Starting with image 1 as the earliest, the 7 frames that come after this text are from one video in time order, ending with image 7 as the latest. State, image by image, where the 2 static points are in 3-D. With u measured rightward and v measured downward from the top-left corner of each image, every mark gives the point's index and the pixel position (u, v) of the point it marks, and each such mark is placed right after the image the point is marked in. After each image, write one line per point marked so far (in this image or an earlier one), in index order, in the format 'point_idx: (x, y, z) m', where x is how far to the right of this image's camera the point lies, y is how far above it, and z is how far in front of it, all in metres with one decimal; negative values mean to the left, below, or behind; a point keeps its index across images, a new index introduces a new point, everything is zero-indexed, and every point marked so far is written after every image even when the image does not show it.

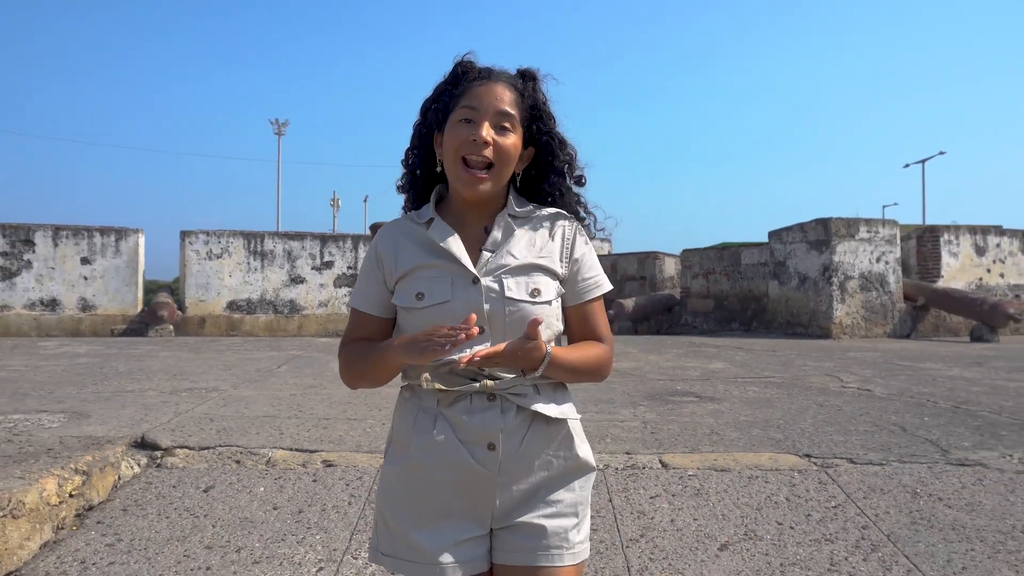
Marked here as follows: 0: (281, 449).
0: (-1.1, -0.8, +3.4) m
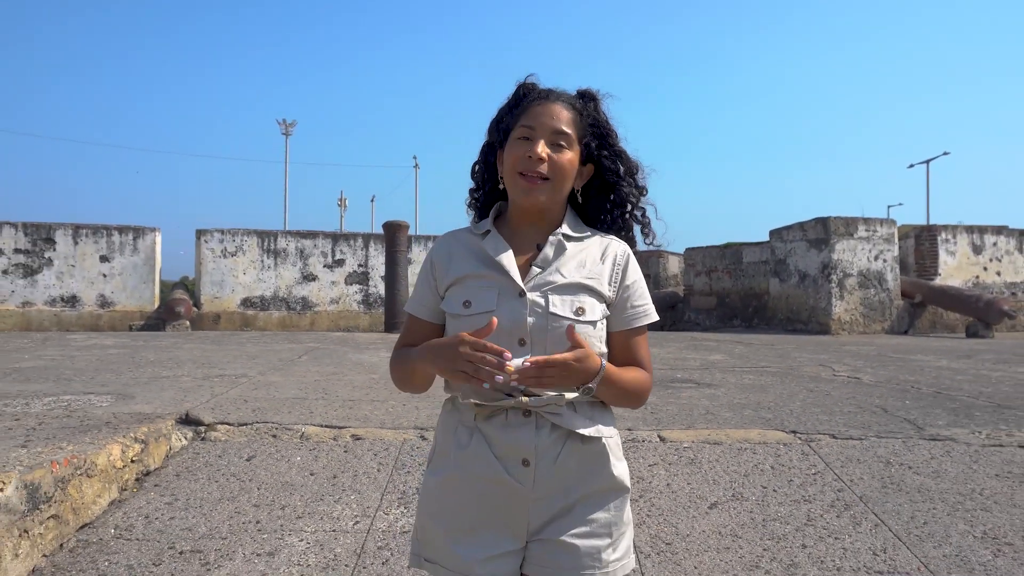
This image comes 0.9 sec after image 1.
0: (-1.0, -0.7, +3.7) m
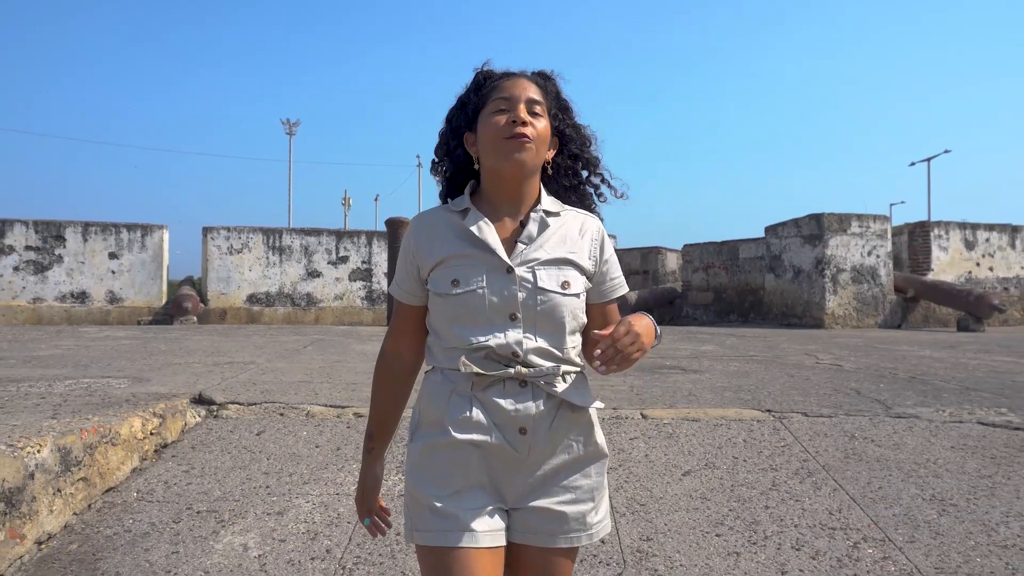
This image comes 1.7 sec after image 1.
0: (-1.1, -0.6, +4.0) m
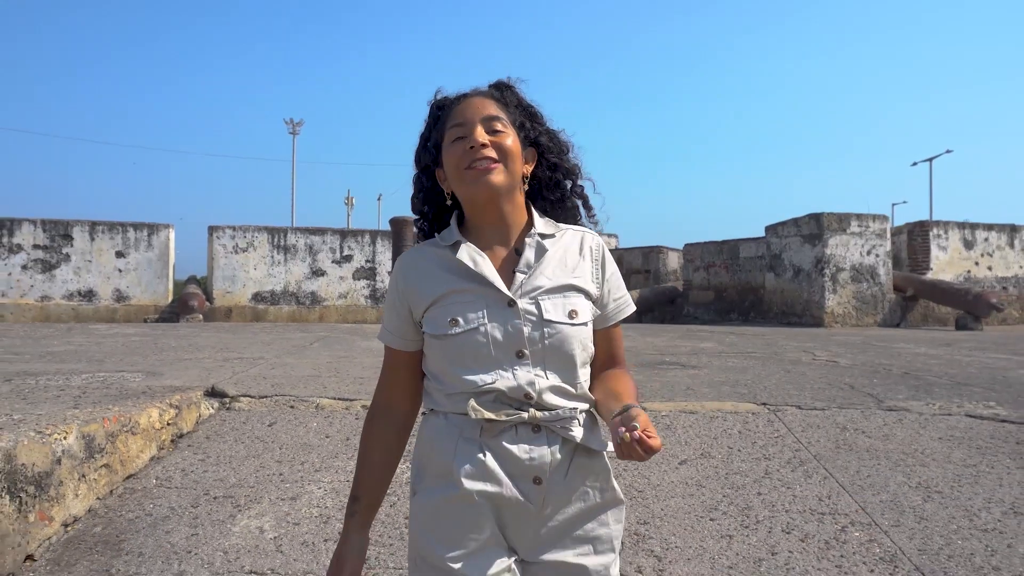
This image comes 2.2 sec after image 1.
0: (-1.0, -0.6, +4.1) m
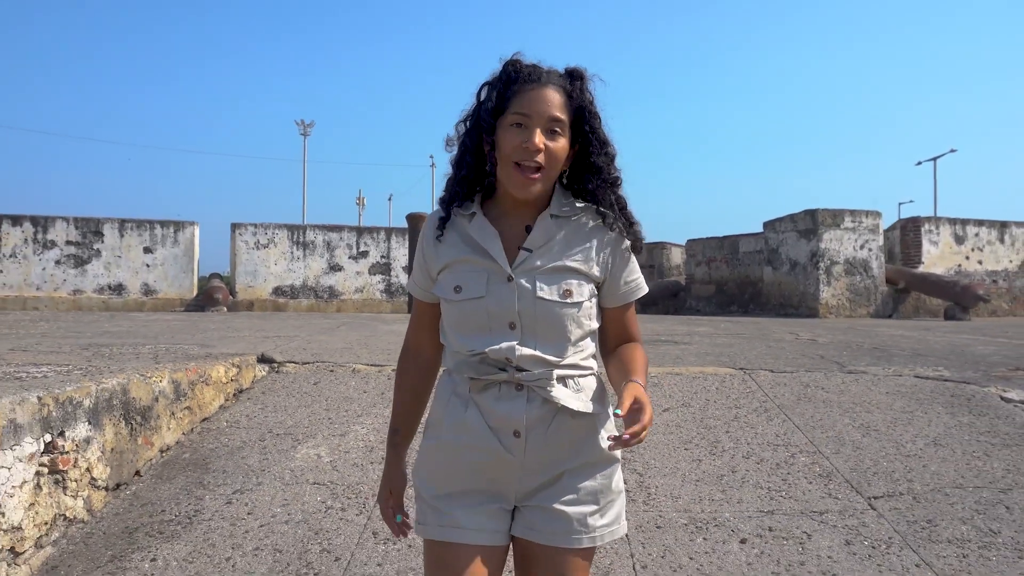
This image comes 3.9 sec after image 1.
0: (-1.0, -0.5, +4.7) m
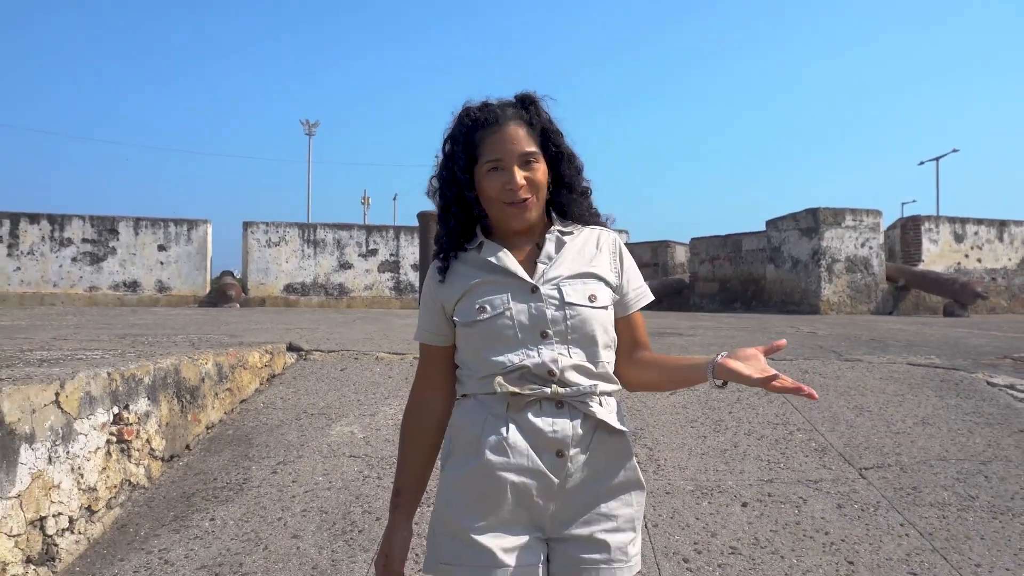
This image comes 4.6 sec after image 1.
0: (-0.9, -0.4, +5.0) m
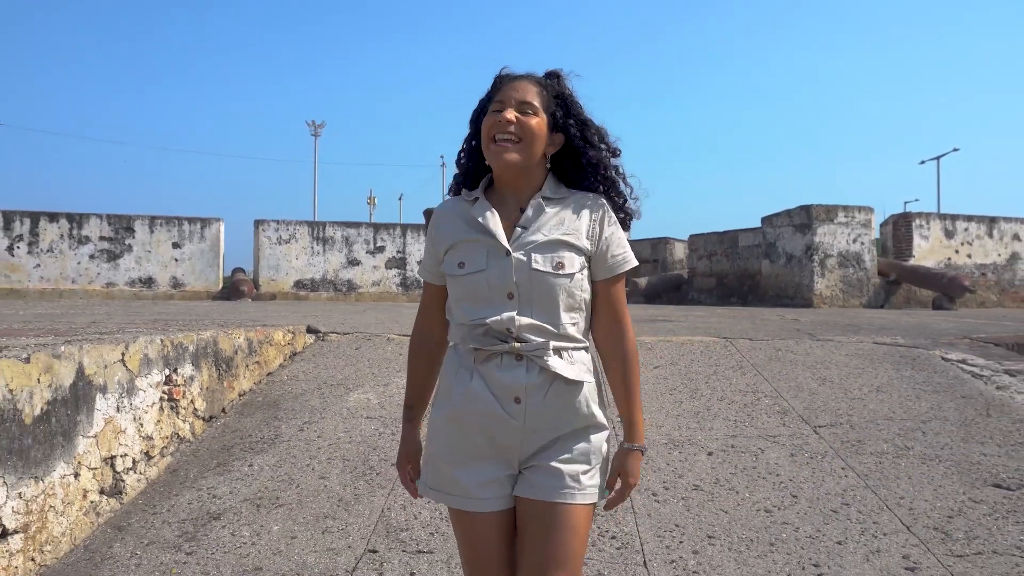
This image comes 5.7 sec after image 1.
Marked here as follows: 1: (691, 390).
0: (-0.9, -0.3, +5.4) m
1: (+1.0, -0.6, +4.1) m
